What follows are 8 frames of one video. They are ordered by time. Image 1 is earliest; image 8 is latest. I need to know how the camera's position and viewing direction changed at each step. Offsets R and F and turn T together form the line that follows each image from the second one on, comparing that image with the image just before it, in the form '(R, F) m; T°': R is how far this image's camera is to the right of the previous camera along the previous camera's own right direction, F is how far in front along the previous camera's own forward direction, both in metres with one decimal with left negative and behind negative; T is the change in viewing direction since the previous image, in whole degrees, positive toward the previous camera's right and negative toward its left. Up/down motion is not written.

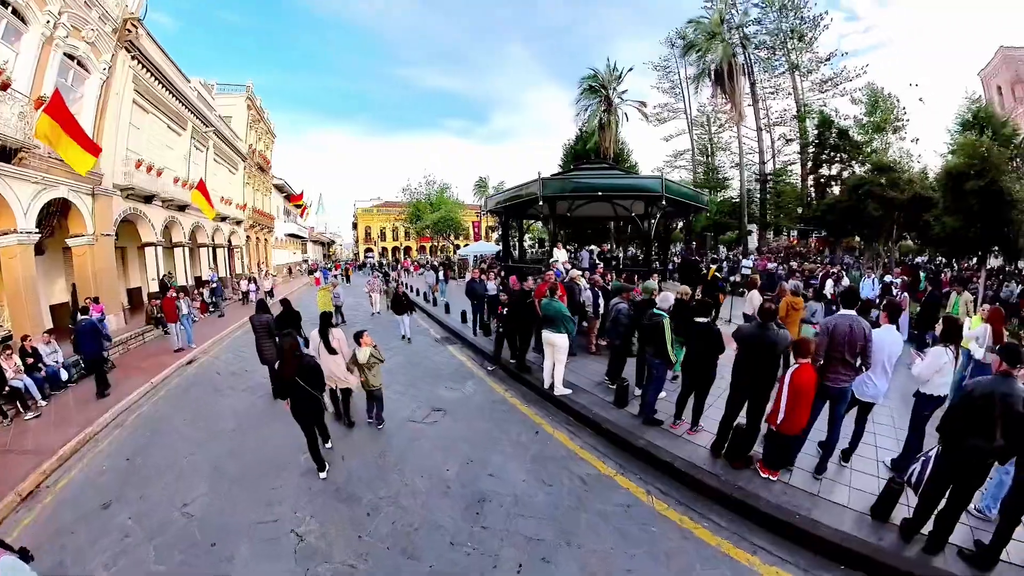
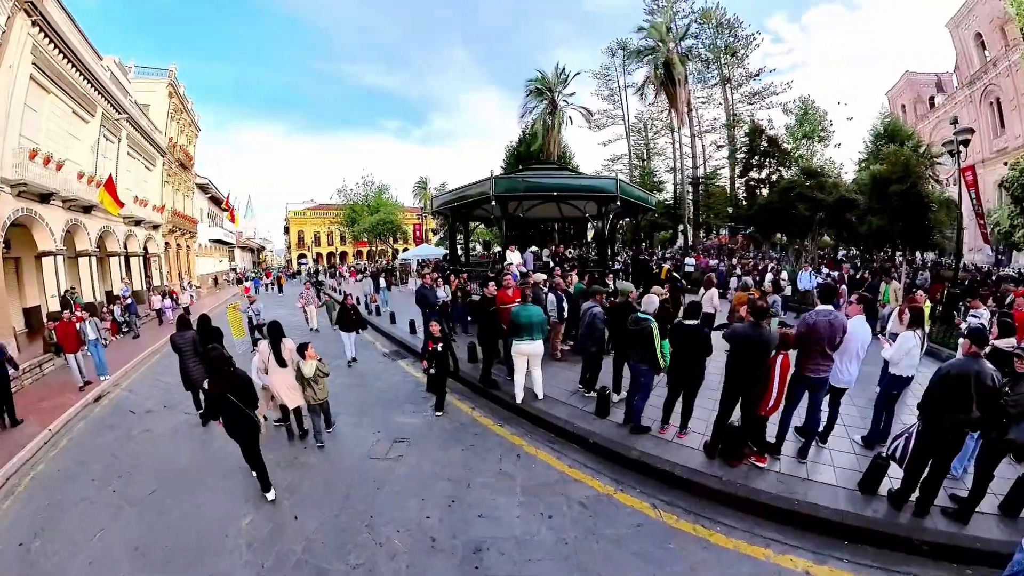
(-0.8, +0.3) m; +10°
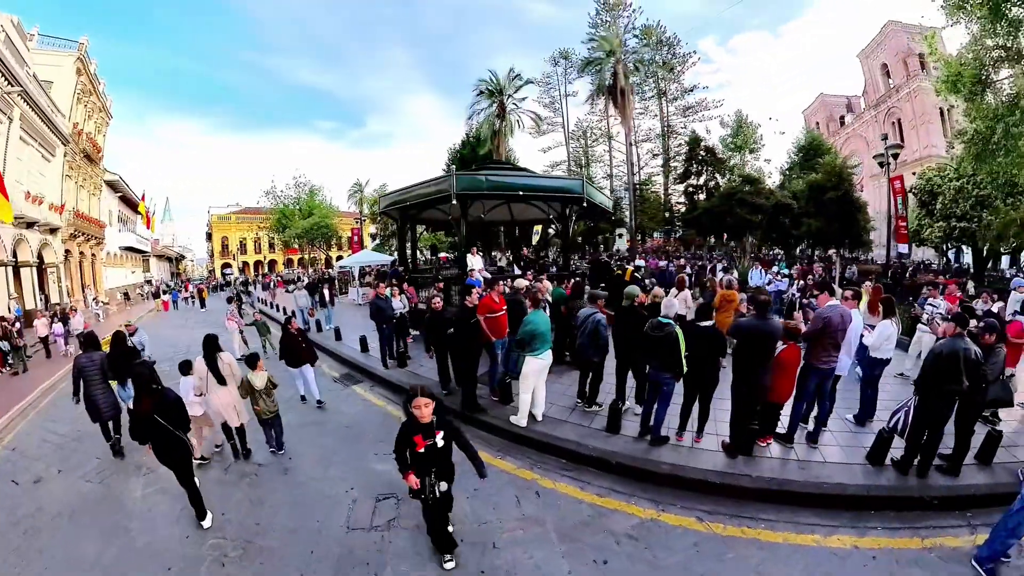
(-1.2, +0.4) m; +12°
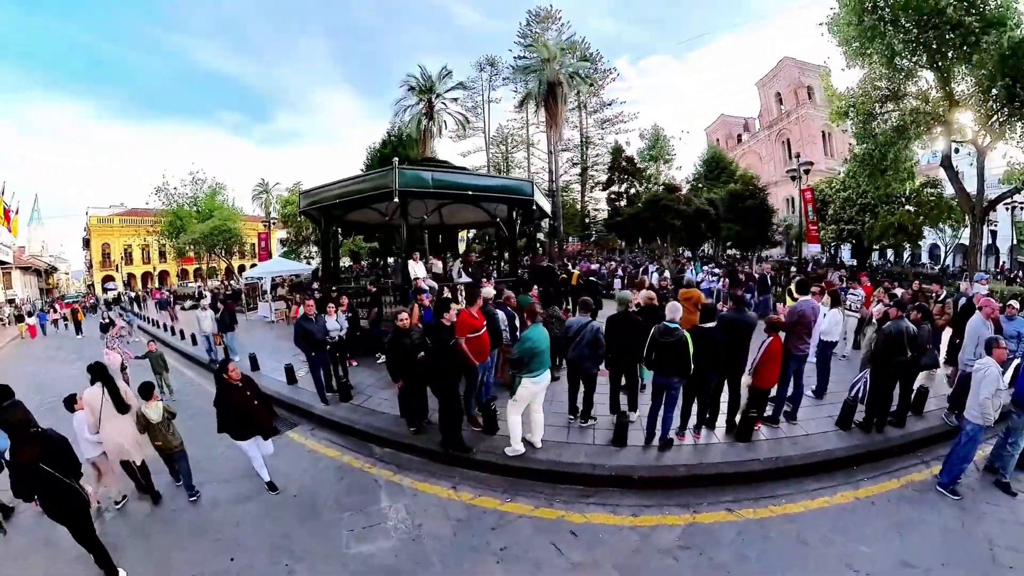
(-1.6, +0.4) m; +16°
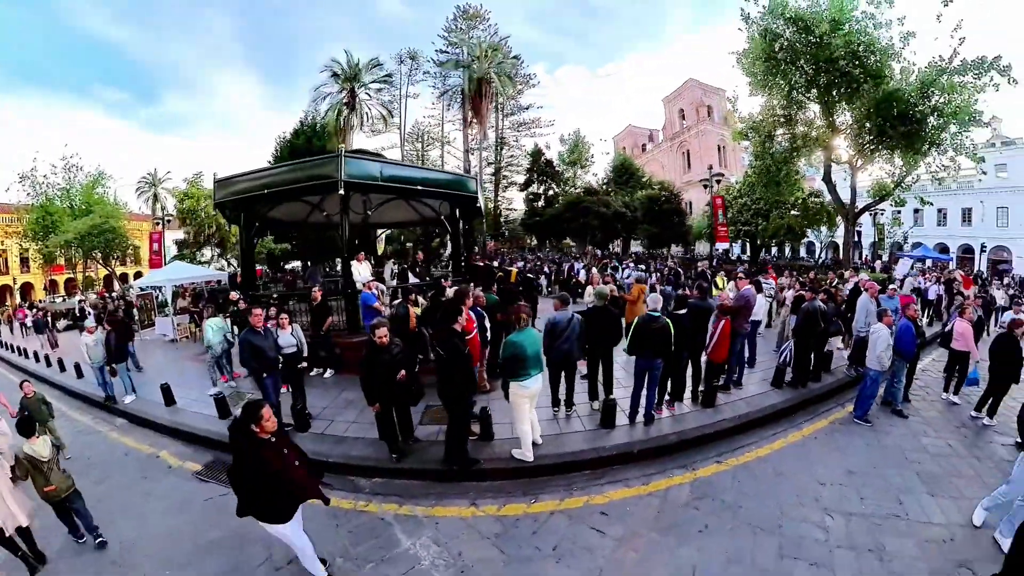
(-1.8, +0.2) m; +18°
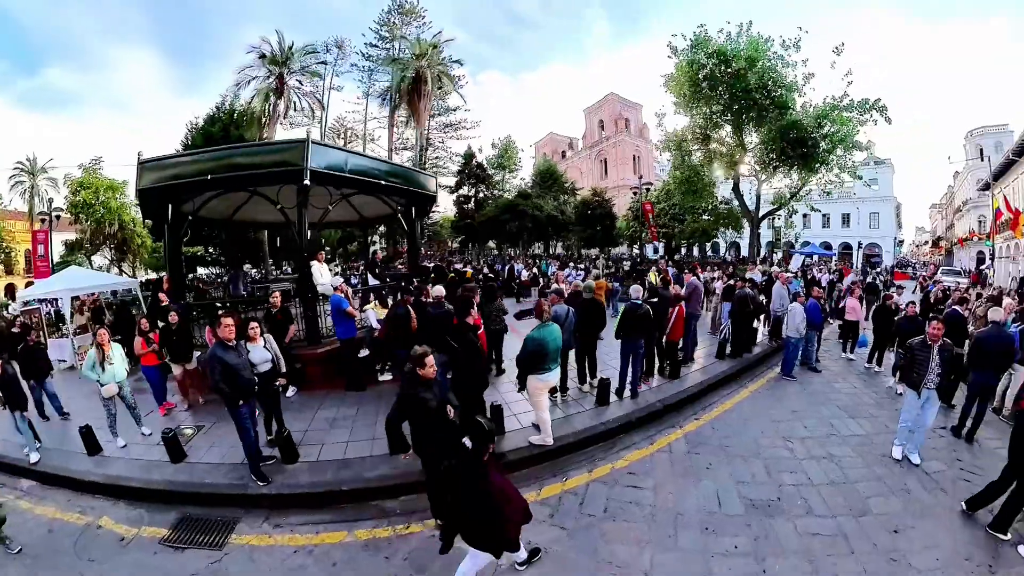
(-1.8, +0.1) m; +16°
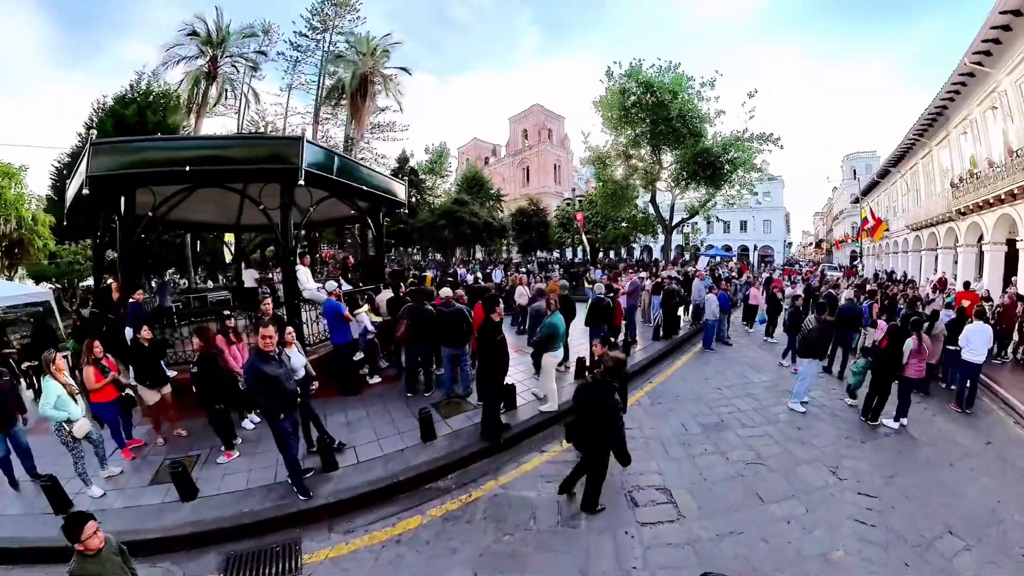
(-2.0, 0.0) m; +17°
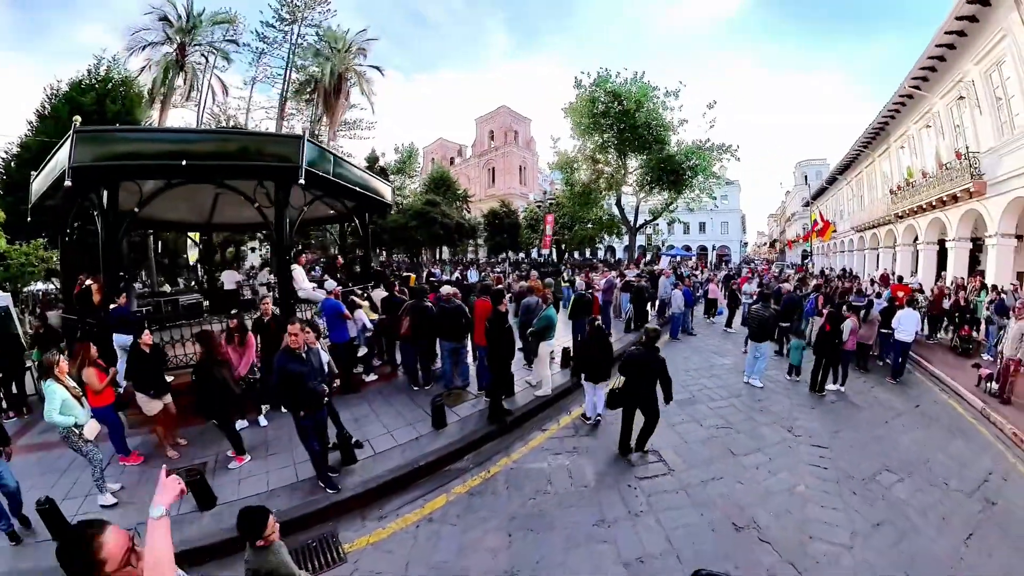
(-0.8, -0.1) m; +7°
